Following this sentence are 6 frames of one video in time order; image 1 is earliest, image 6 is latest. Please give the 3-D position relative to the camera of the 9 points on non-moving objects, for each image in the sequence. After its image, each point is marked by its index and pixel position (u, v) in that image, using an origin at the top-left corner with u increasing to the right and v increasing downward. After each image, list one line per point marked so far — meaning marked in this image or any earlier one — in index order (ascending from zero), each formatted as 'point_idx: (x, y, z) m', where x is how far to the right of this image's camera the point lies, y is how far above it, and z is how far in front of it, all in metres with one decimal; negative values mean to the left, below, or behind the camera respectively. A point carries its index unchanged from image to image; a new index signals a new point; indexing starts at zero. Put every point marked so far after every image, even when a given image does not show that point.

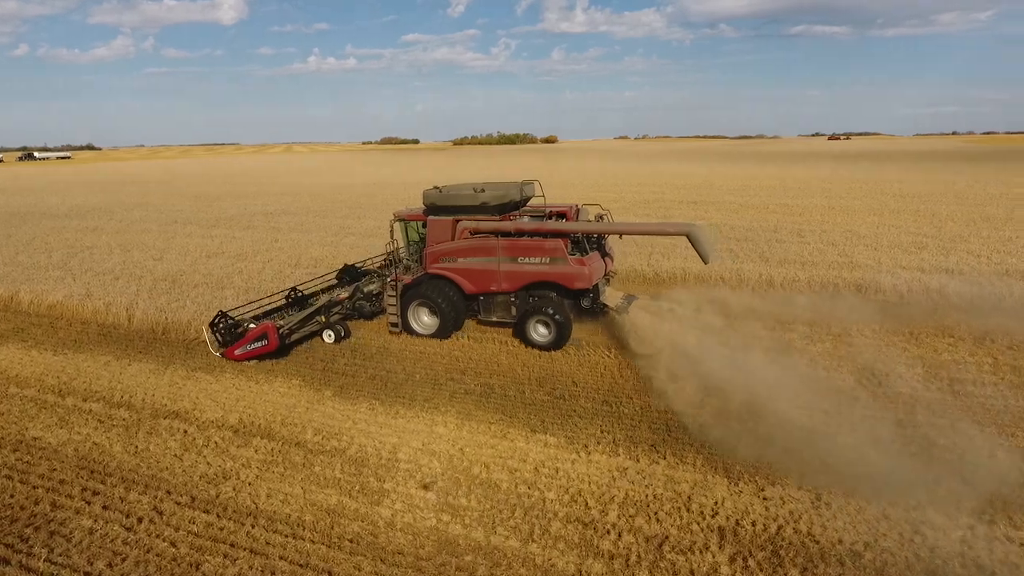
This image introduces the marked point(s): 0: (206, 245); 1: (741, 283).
0: (-6.8, +1.0, +13.9) m
1: (+3.8, +0.1, +10.8) m
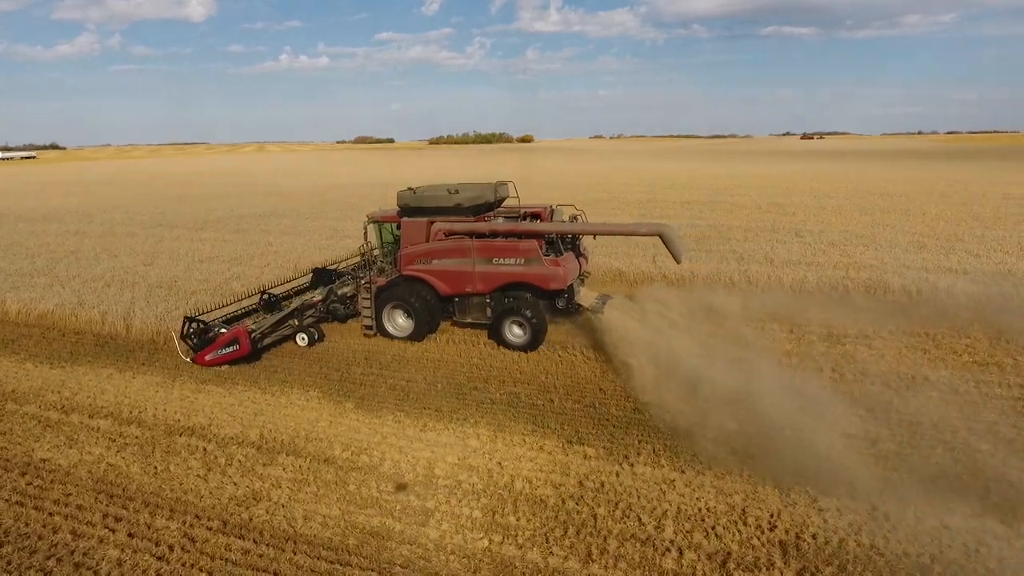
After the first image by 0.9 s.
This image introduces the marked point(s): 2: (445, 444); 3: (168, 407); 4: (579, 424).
0: (-6.8, +0.8, +13.5) m
1: (+4.0, +0.1, +10.8) m
2: (-0.6, -1.5, +5.9) m
3: (-3.6, -1.3, +6.6) m
4: (+0.7, -1.4, +6.3) m
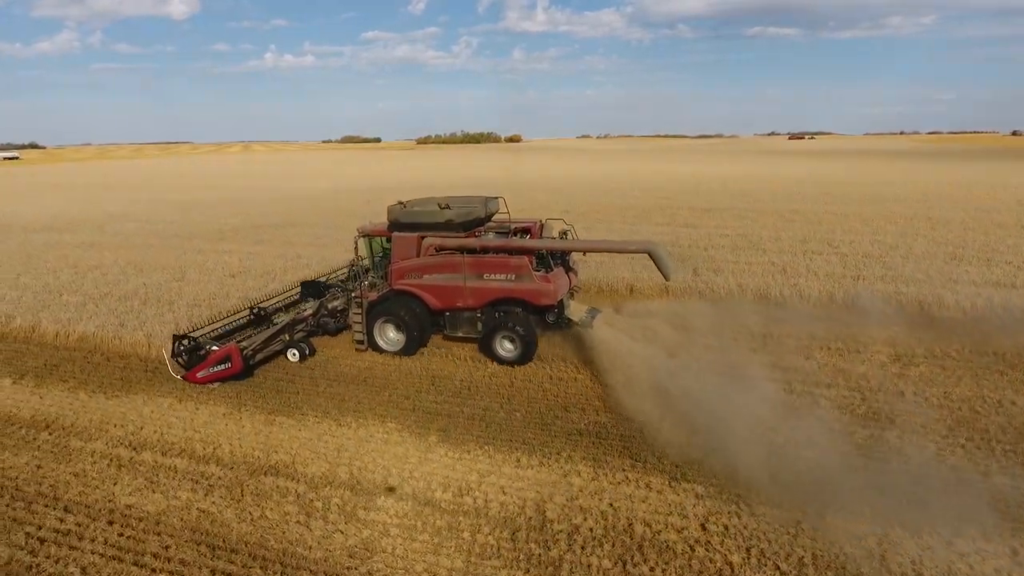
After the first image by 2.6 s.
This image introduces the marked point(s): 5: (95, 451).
0: (-6.0, +0.5, +13.1) m
1: (+4.8, -0.2, +10.6) m
2: (+0.3, -1.7, +5.6) m
3: (-2.7, -1.5, +6.3) m
4: (+1.6, -1.6, +6.1) m
5: (-4.1, -1.6, +6.2) m
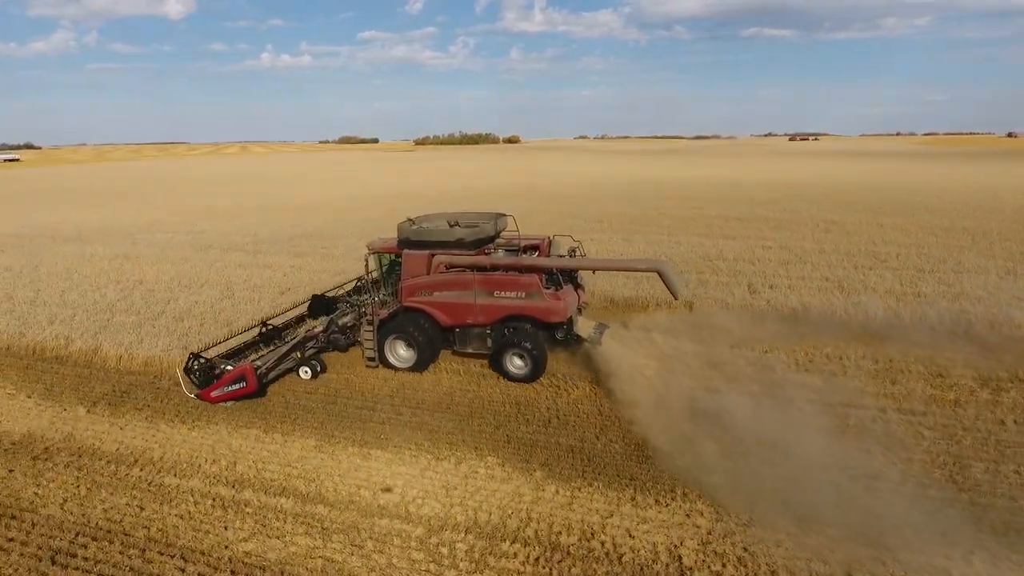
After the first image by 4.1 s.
0: (-5.0, +0.2, +12.9) m
1: (+5.8, -0.5, +10.5) m
2: (+1.4, -2.0, +5.5) m
3: (-1.6, -1.9, +6.1) m
4: (+2.7, -1.9, +5.9) m
5: (-3.0, -1.9, +6.0) m
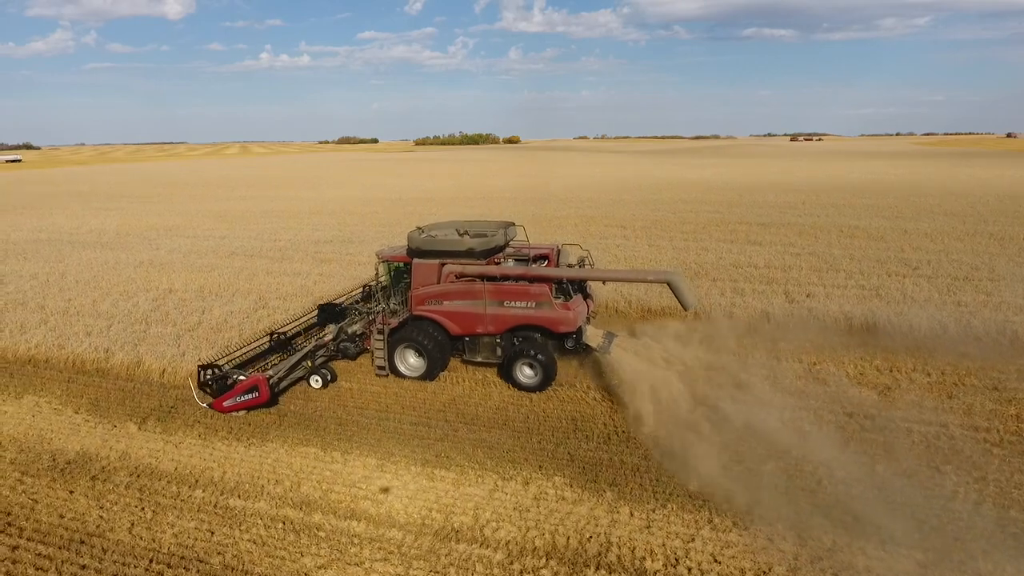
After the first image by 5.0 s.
0: (-4.4, 0.0, +12.7) m
1: (+6.5, -0.7, +10.4) m
2: (+2.1, -2.2, +5.4) m
3: (-0.9, -2.0, +6.0) m
4: (+3.3, -2.1, +5.8) m
5: (-2.3, -2.1, +5.9) m
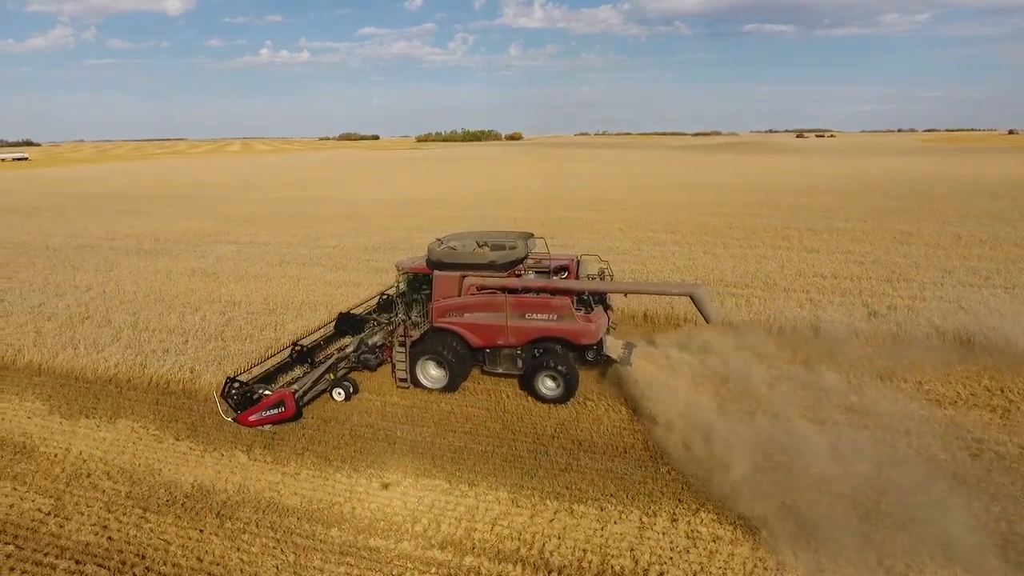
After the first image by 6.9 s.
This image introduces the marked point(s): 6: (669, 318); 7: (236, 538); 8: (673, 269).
0: (-3.0, -0.2, +12.5) m
1: (+7.9, -0.9, +10.2) m
2: (+3.5, -2.5, +5.1) m
3: (+0.5, -2.3, +5.8) m
4: (+4.7, -2.4, +5.5) m
5: (-0.9, -2.3, +5.6) m
6: (+3.0, -0.6, +12.0) m
7: (-2.5, -2.3, +5.8) m
8: (+3.9, +0.5, +14.9) m
